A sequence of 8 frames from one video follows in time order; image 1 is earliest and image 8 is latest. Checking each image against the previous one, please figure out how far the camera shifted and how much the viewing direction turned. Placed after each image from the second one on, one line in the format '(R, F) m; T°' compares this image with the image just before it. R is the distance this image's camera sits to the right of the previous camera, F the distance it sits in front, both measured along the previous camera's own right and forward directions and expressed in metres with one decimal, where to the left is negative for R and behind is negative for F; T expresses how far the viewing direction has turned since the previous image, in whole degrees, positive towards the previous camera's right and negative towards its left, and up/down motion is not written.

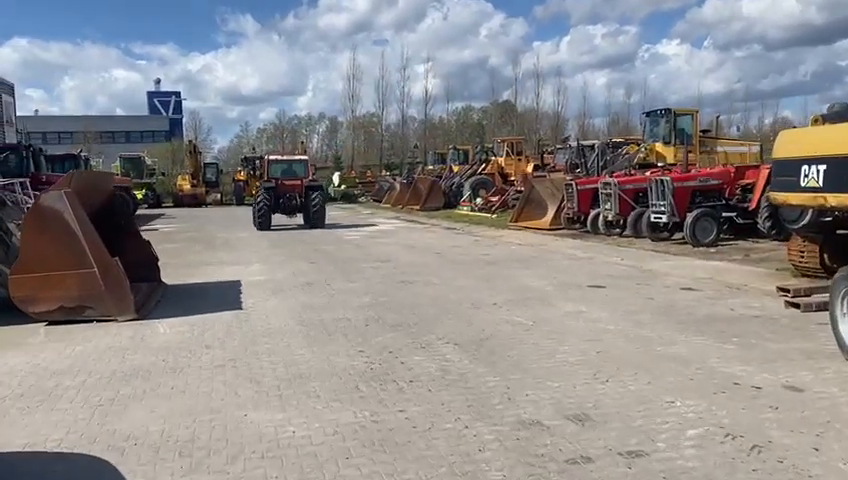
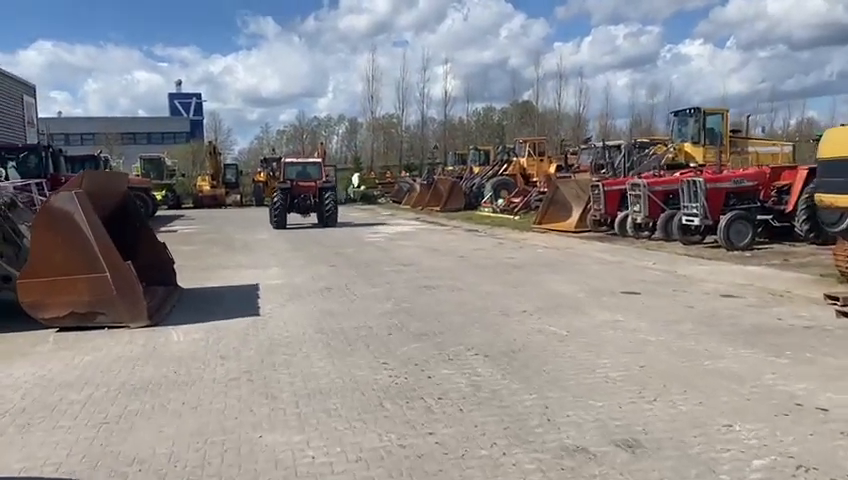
(-0.1, +0.5) m; -1°
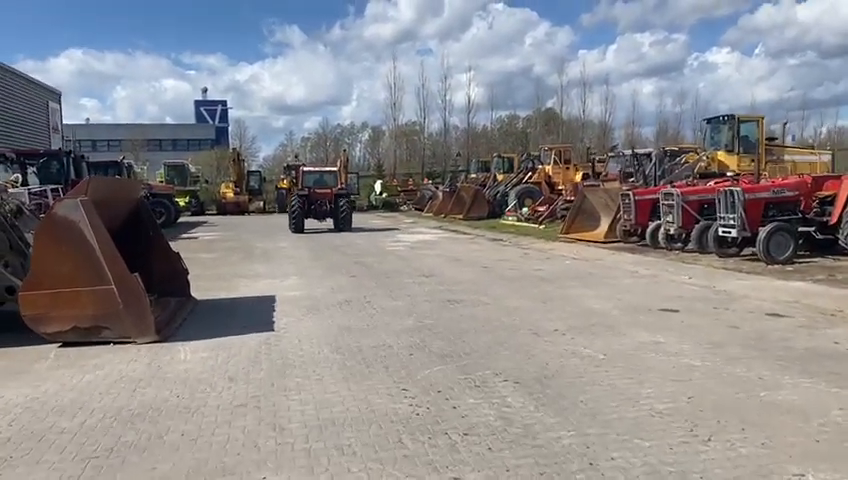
(0.0, +0.5) m; -2°
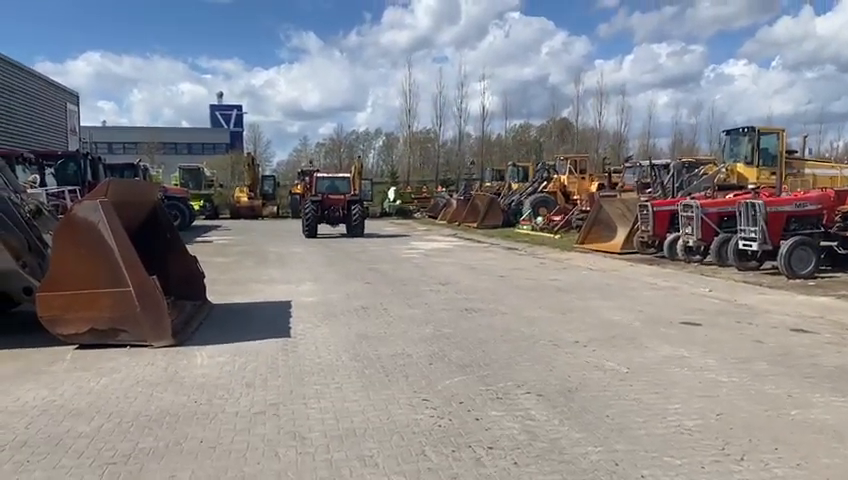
(-0.1, +0.1) m; -1°
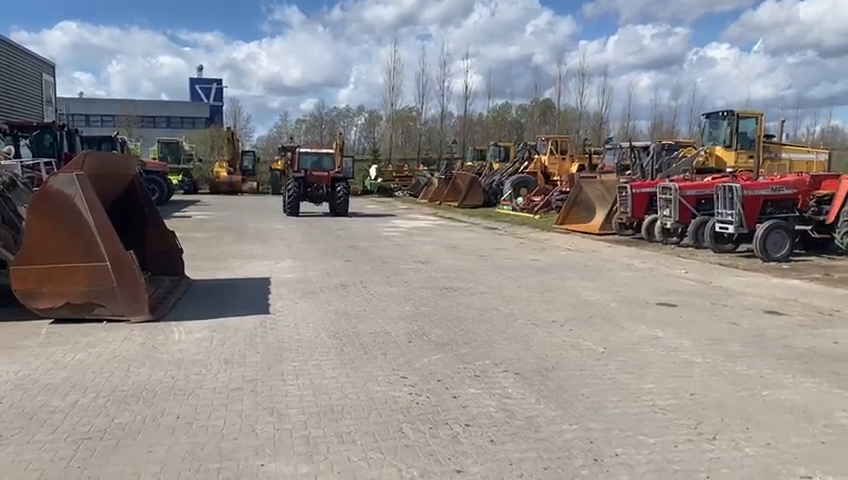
(0.0, 0.0) m; +1°
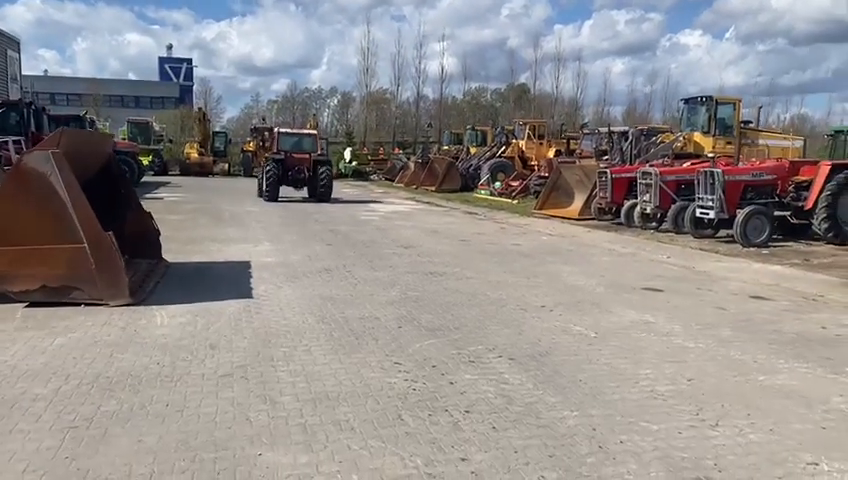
(-0.2, +0.1) m; +2°
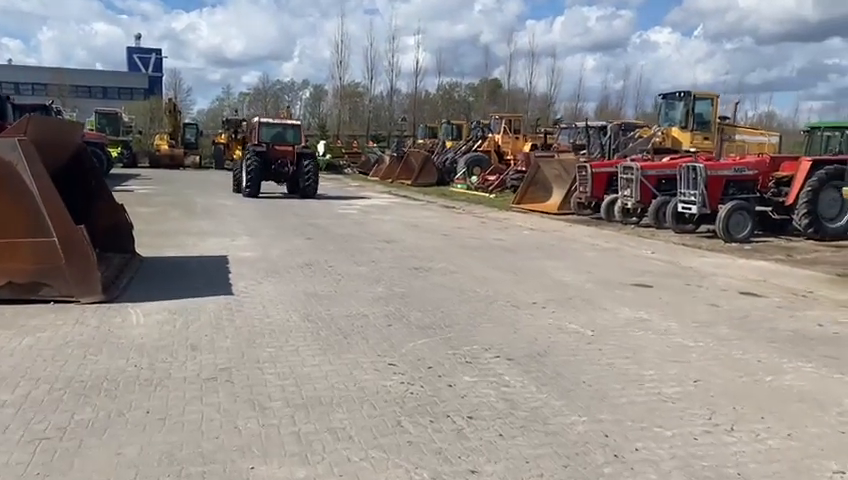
(-0.2, +0.3) m; +2°
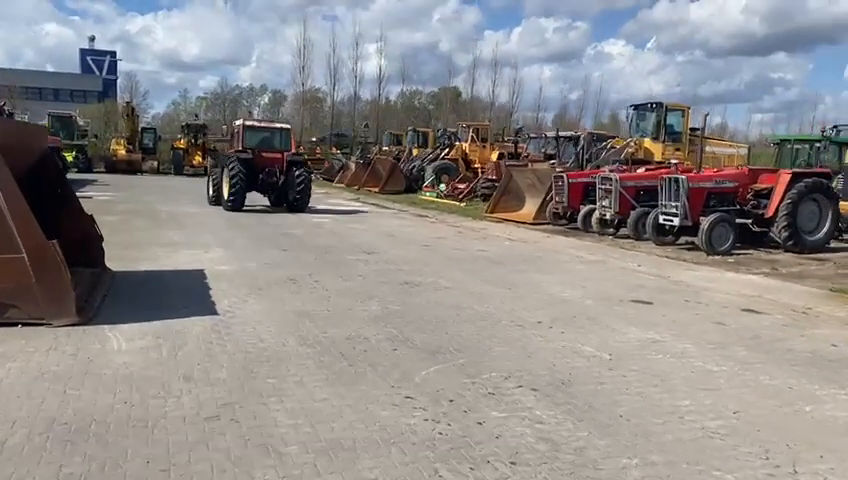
(-0.4, +0.5) m; +3°
